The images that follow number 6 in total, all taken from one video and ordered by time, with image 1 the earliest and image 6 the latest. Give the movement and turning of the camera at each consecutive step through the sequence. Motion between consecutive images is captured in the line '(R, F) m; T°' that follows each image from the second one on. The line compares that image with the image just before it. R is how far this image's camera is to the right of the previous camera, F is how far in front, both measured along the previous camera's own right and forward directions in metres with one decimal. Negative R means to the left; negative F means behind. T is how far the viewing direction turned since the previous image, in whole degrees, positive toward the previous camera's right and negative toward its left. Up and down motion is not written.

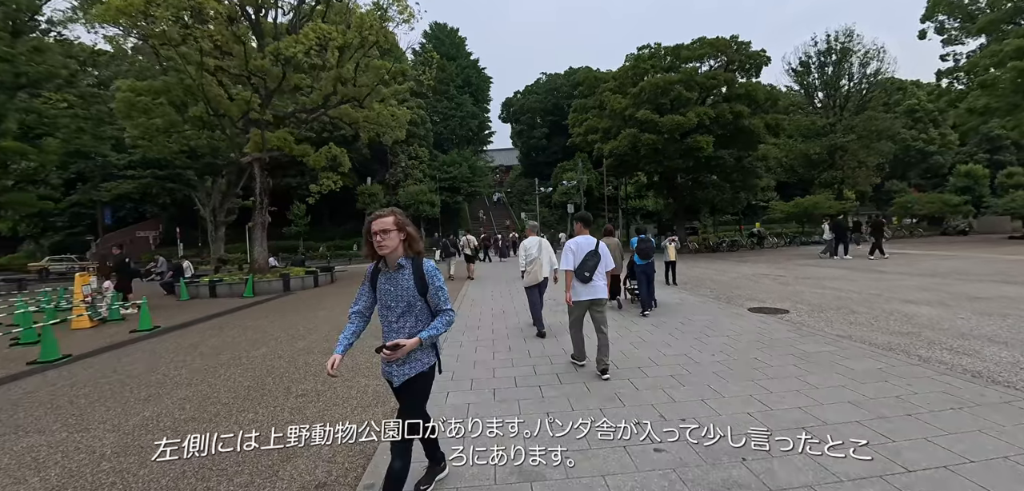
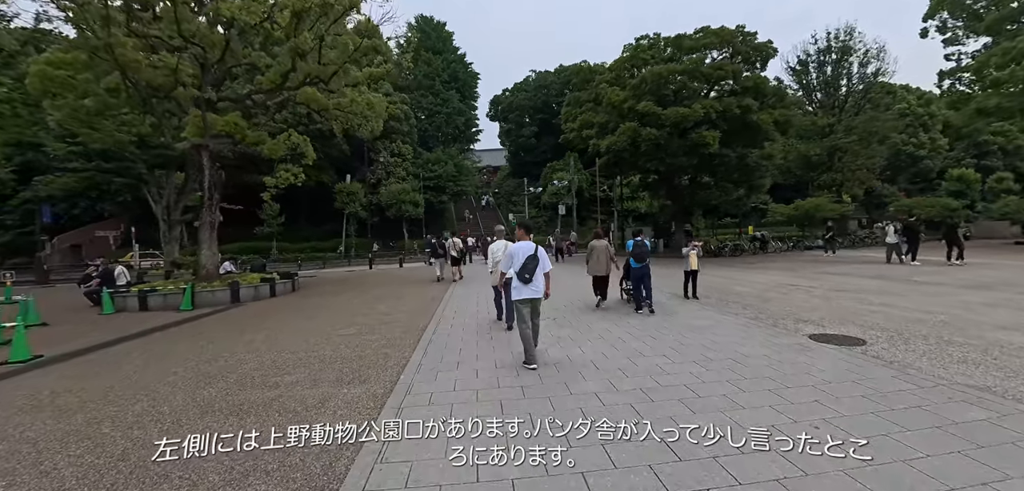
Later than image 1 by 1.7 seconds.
(-0.1, +2.0) m; +2°
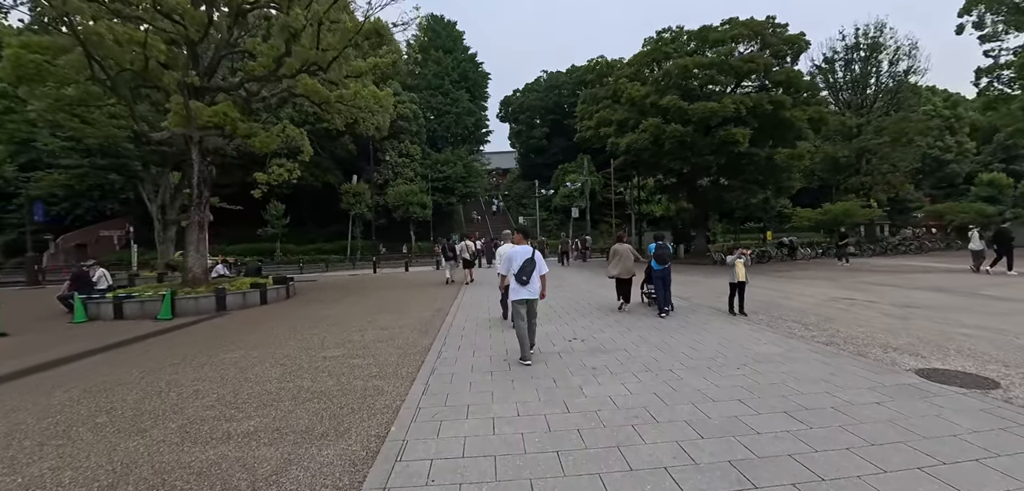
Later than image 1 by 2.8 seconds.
(-0.2, +1.3) m; -1°
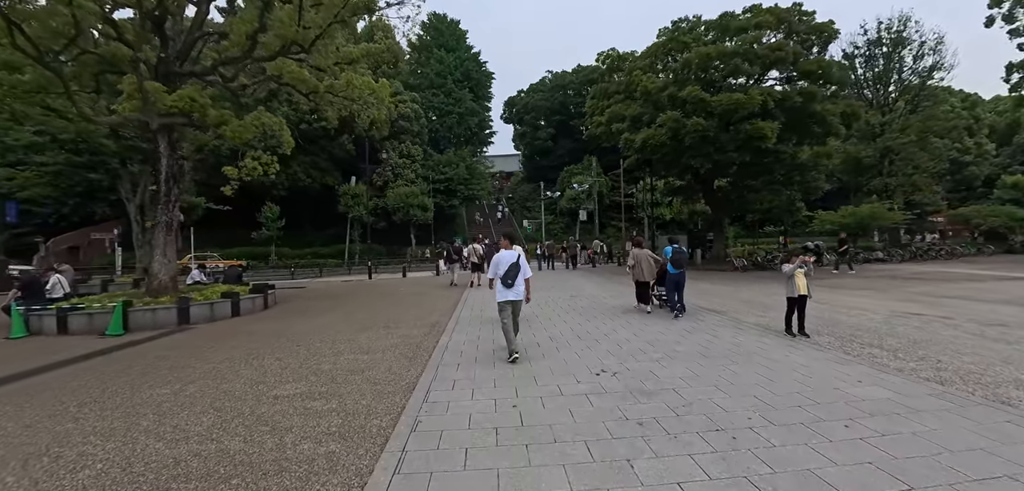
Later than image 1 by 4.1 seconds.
(-0.1, +1.5) m; 0°
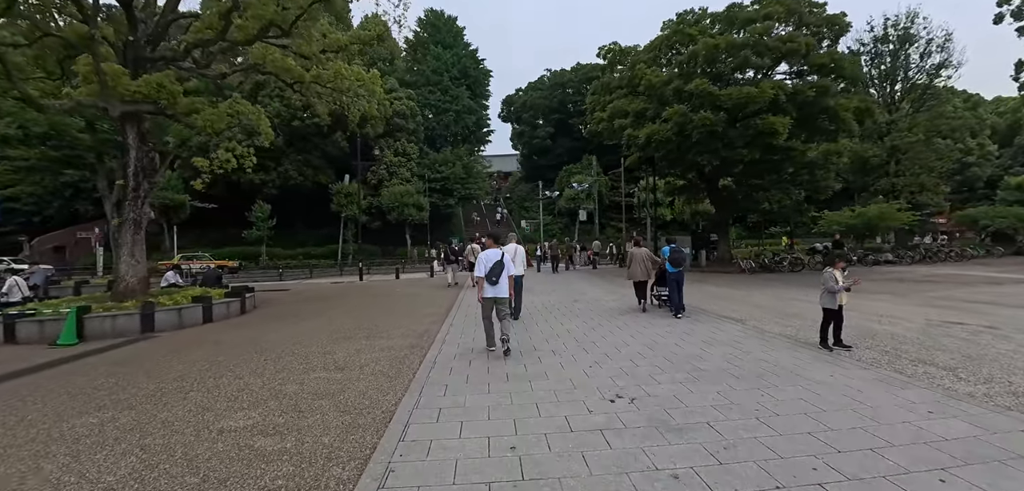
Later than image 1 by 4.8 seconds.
(0.0, +0.9) m; 0°
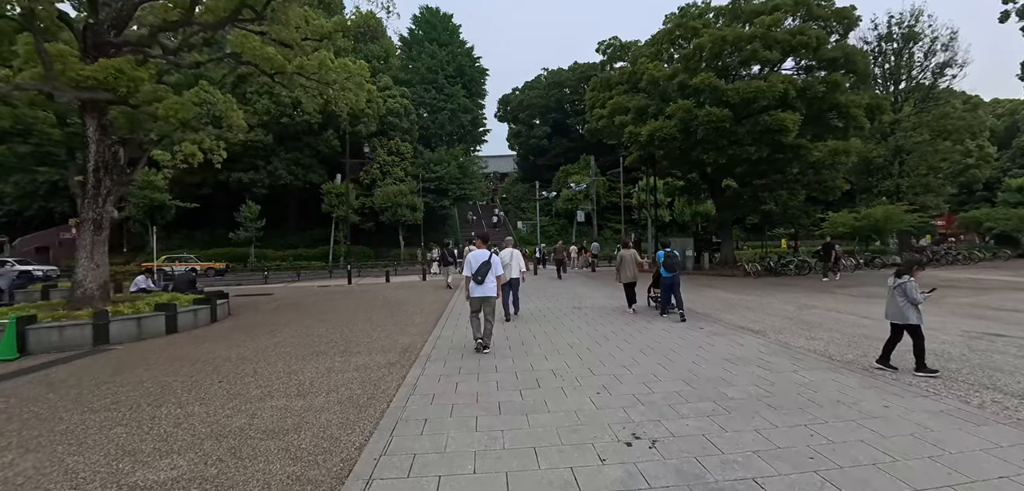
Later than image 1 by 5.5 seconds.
(0.0, +0.8) m; 0°
